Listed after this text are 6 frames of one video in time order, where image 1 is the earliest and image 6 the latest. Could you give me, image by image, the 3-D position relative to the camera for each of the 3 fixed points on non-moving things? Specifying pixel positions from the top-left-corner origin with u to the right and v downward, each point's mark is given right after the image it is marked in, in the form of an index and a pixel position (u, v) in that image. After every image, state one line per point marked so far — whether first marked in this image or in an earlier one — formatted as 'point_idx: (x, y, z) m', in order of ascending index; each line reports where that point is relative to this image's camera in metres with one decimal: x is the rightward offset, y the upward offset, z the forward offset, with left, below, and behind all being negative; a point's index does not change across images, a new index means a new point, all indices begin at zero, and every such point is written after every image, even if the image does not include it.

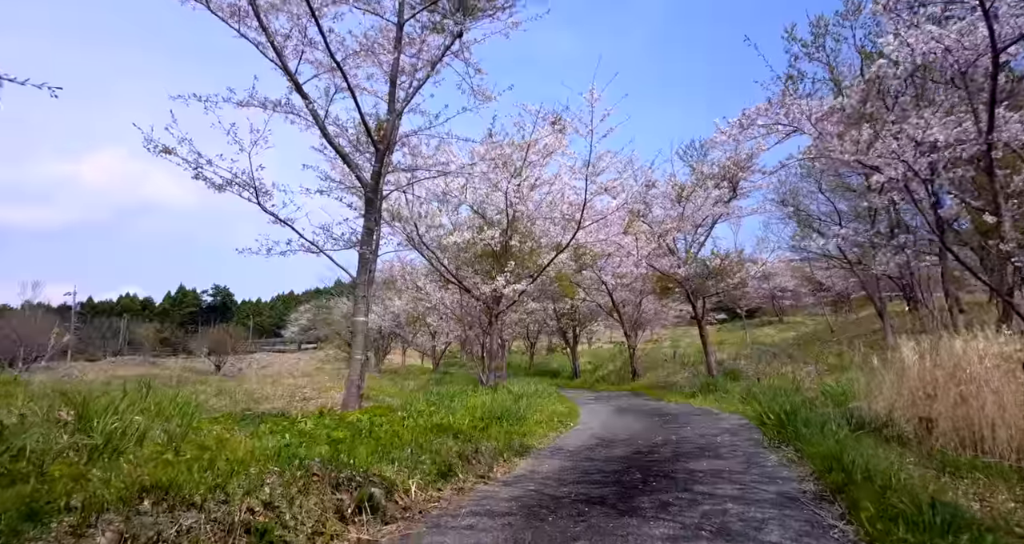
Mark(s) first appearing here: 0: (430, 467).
0: (-0.7, -1.6, +4.5) m
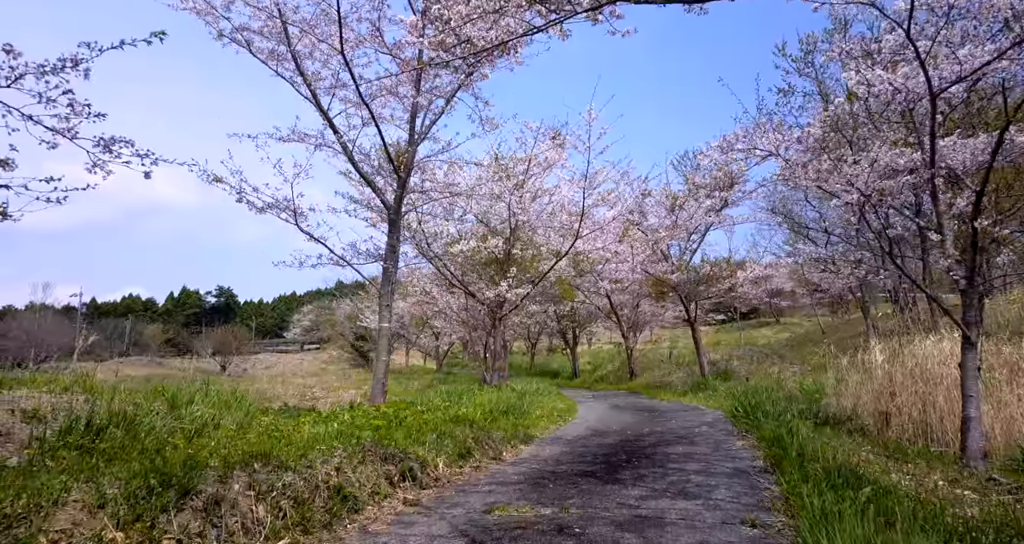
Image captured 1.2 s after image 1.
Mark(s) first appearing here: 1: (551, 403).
0: (-0.6, -1.8, +5.5) m
1: (+0.9, -2.9, +12.1) m
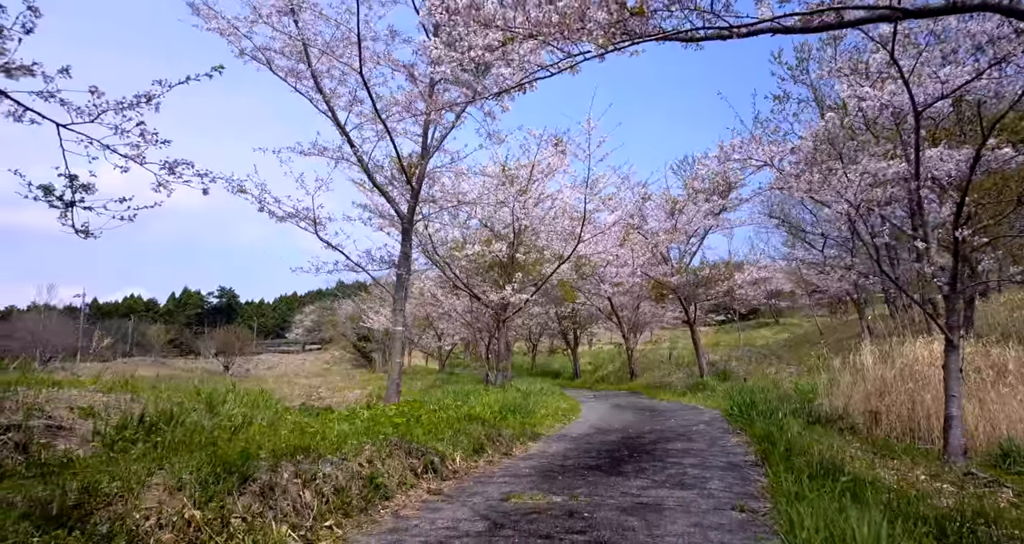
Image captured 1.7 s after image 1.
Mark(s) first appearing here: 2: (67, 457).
0: (-0.5, -1.8, +6.0) m
1: (+1.0, -3.0, +12.6) m
2: (-3.2, -1.3, +4.0) m
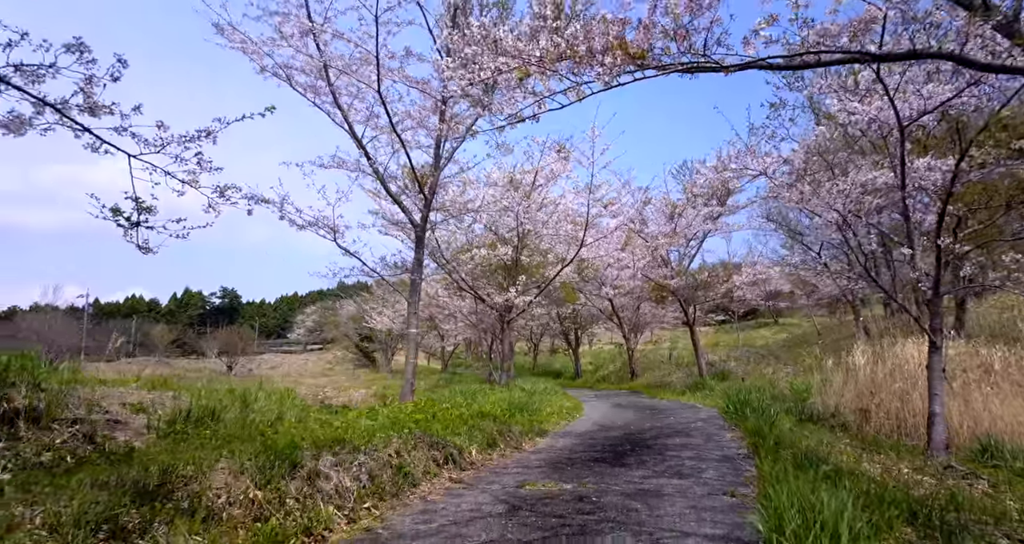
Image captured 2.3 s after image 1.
0: (-0.3, -1.9, +6.4) m
1: (+1.1, -3.0, +13.1) m
2: (-3.1, -1.4, +4.4) m
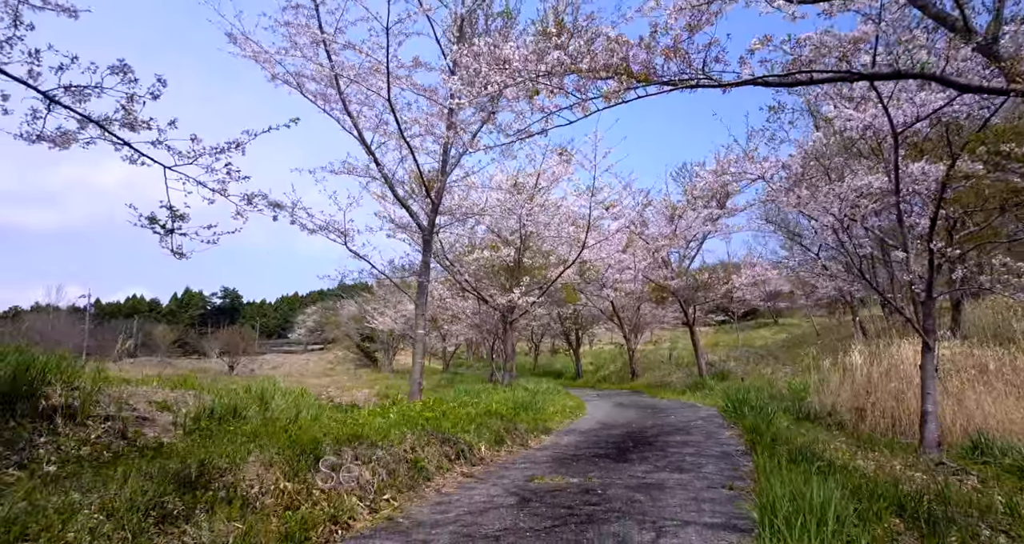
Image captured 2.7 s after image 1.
0: (-0.3, -2.0, +6.7) m
1: (+1.2, -3.1, +13.3) m
2: (-3.0, -1.4, +4.7) m
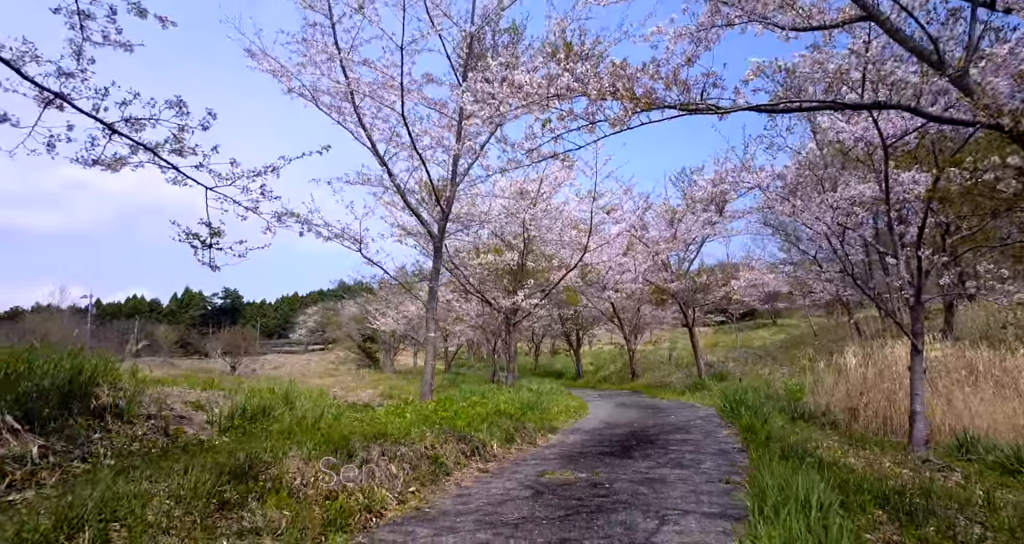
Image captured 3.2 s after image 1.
0: (-0.1, -2.1, +7.1) m
1: (+1.3, -3.2, +13.7) m
2: (-2.8, -1.5, +5.1) m
